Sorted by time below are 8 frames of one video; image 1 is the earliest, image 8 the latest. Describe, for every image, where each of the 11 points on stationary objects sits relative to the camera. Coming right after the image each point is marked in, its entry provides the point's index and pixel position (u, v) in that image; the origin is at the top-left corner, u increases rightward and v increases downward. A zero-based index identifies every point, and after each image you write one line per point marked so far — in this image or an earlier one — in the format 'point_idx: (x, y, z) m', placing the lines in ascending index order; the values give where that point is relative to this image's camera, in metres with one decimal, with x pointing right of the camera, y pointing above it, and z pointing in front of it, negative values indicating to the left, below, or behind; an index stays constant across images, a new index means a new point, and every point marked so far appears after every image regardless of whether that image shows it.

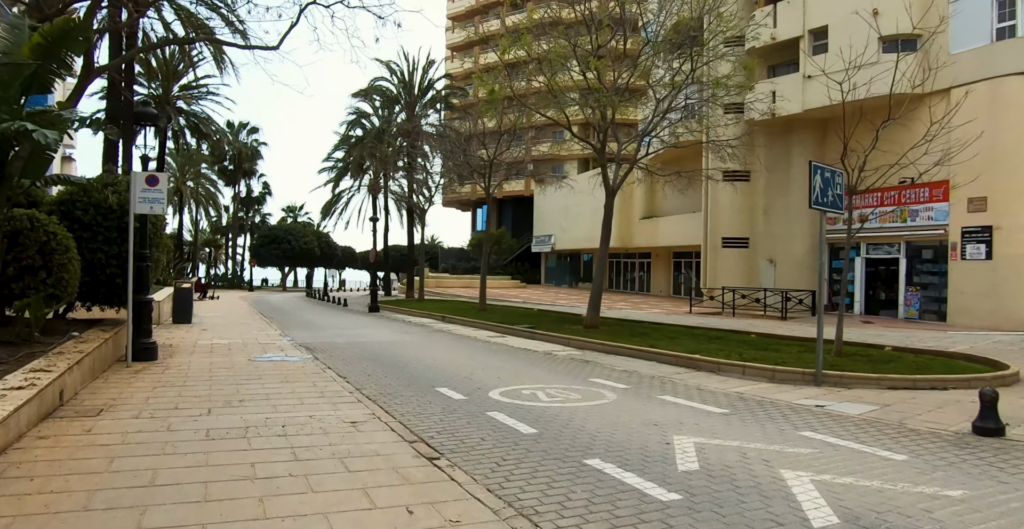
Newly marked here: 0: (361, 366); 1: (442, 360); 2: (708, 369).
0: (-2.9, -1.9, +10.7) m
1: (-1.5, -2.0, +12.0) m
2: (+4.6, -2.4, +13.6) m
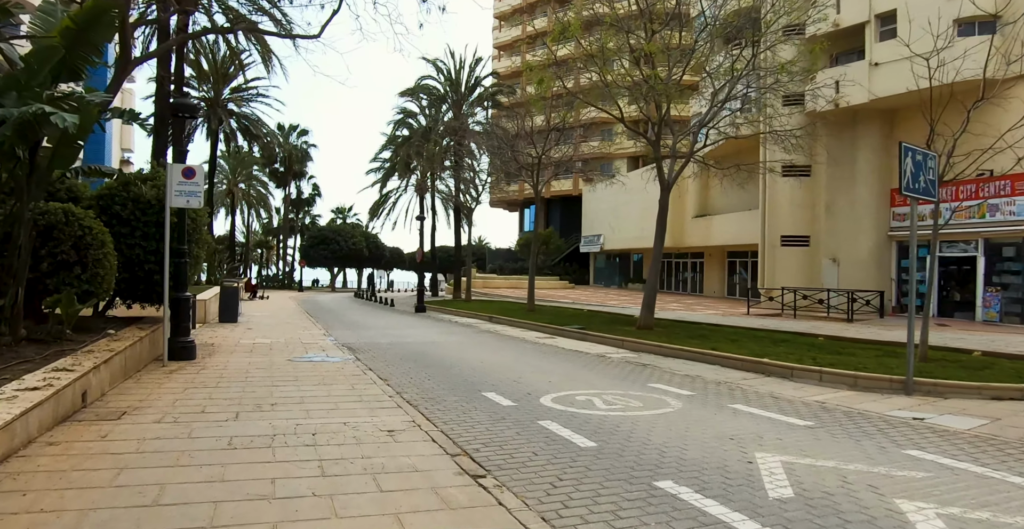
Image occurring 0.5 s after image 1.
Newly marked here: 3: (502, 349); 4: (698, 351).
0: (-2.0, -1.8, +10.1) m
1: (-0.5, -1.9, +11.2) m
2: (+5.7, -2.3, +12.4) m
3: (-0.3, -1.9, +13.6) m
4: (+4.6, -2.1, +14.4) m
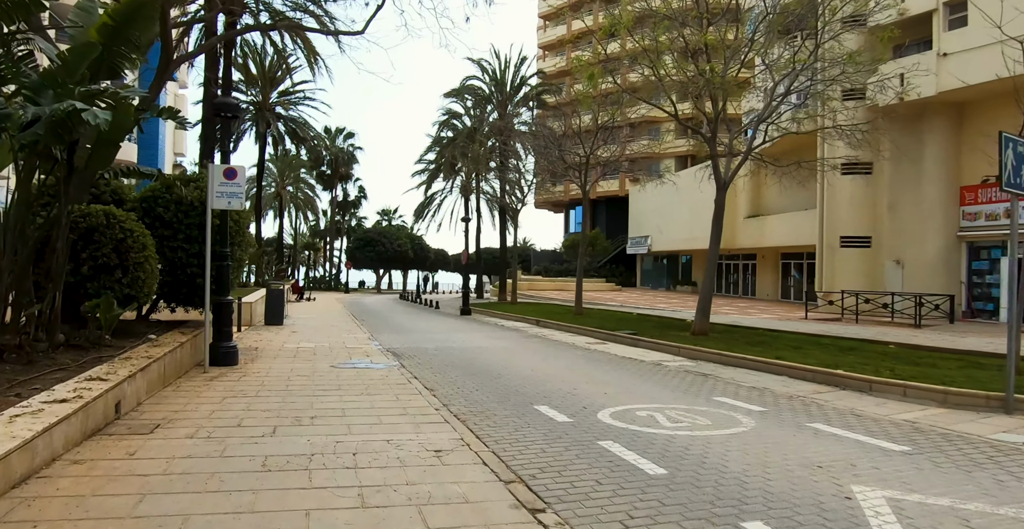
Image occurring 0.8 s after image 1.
0: (-1.1, -1.8, +9.6) m
1: (+0.4, -1.9, +10.6) m
2: (+6.7, -2.4, +11.3) m
3: (+0.8, -1.9, +12.9) m
4: (+5.7, -2.2, +13.4) m
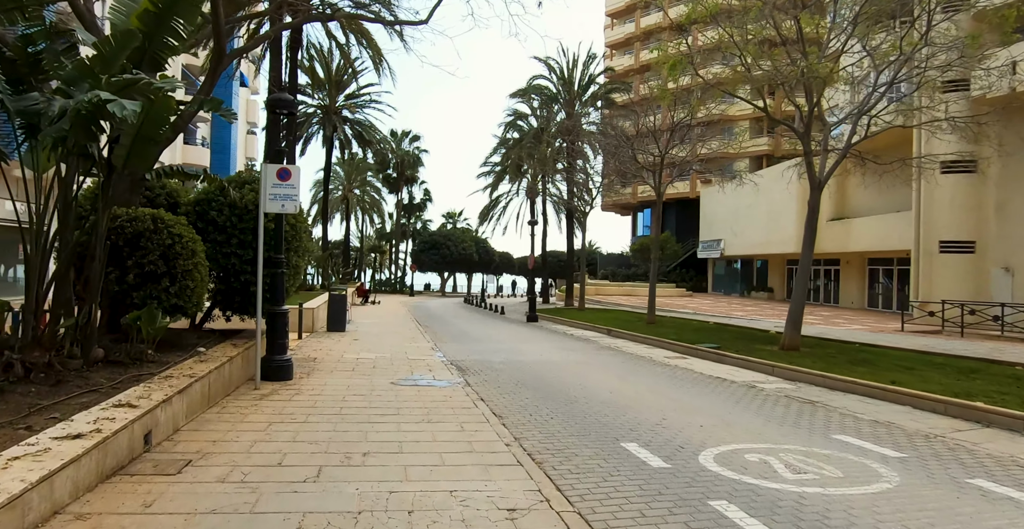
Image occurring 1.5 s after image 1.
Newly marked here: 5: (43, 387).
0: (0.0, -2.0, +8.5) m
1: (+1.7, -2.1, +9.4) m
2: (+7.9, -2.6, +9.4) m
3: (+2.3, -2.1, +11.6) m
4: (+7.2, -2.4, +11.6) m
5: (-4.3, -1.1, +5.3) m
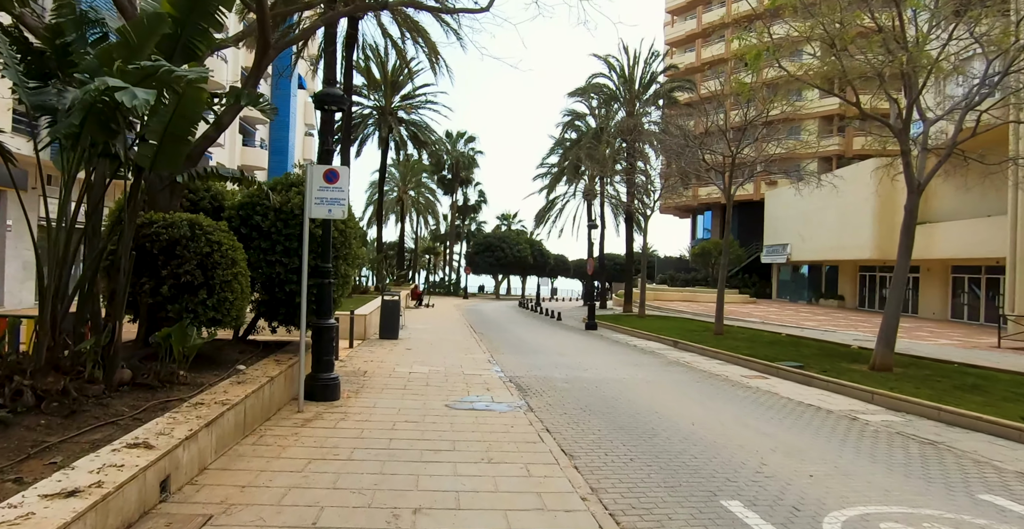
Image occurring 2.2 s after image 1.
0: (+0.9, -2.2, +7.5) m
1: (+2.6, -2.3, +8.2) m
2: (+8.9, -2.9, +7.6) m
3: (+3.4, -2.3, +10.4) m
4: (+8.4, -2.7, +9.9) m
5: (-3.7, -1.2, +4.6) m
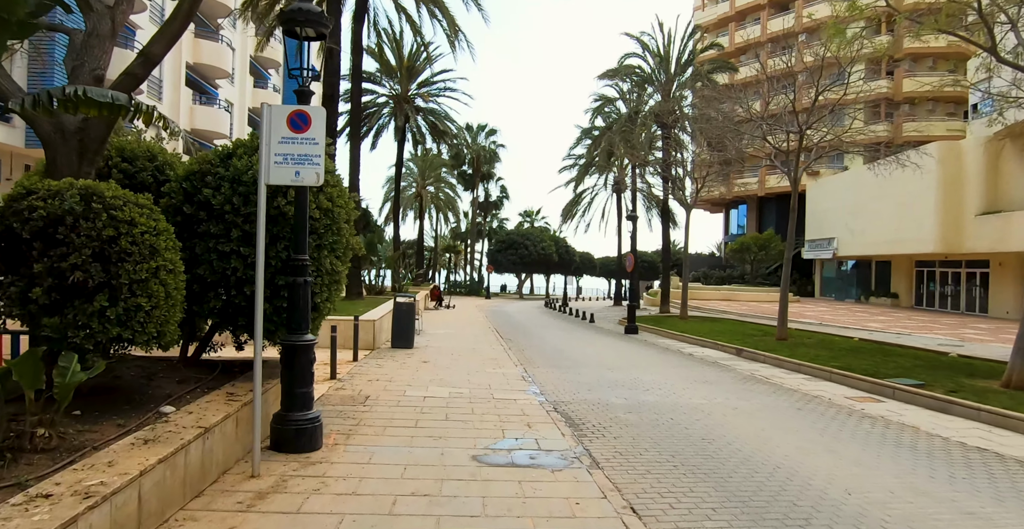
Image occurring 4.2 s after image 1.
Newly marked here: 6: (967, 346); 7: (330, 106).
0: (+1.5, -2.0, +4.9) m
1: (+3.2, -2.1, +5.5) m
2: (+9.4, -2.7, +4.7) m
3: (+4.1, -2.2, +7.6) m
4: (+9.0, -2.5, +7.0) m
5: (-3.2, -1.2, +2.2) m
6: (+13.9, -2.5, +17.7) m
7: (-5.7, +5.0, +17.9) m
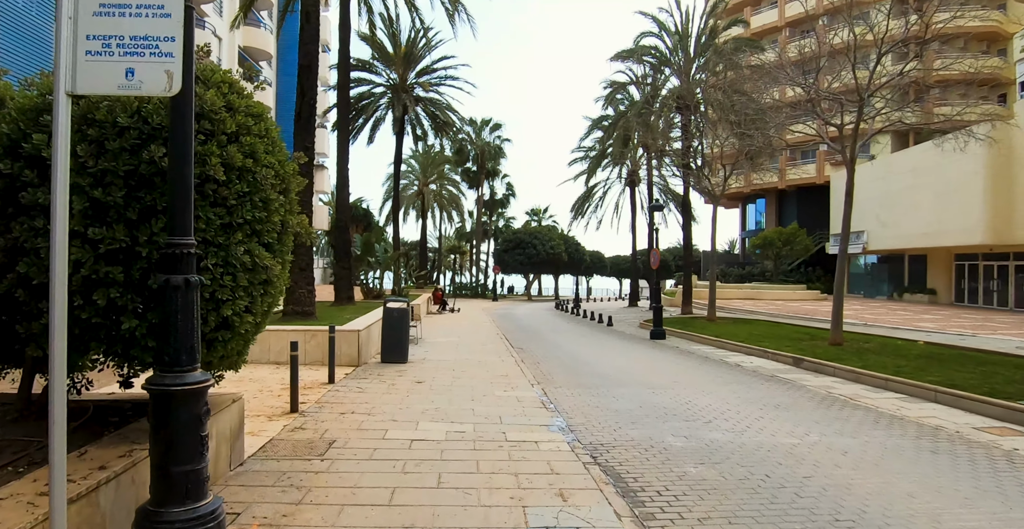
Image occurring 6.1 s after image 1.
0: (+1.6, -1.9, +2.4) m
1: (+3.4, -2.0, +3.0) m
2: (+9.6, -2.5, +2.2) m
3: (+4.3, -2.0, +5.2) m
4: (+9.2, -2.3, +4.5) m
5: (-3.1, -1.1, -0.2) m
6: (+14.2, -2.2, +15.1) m
7: (-5.5, +5.0, +15.5) m
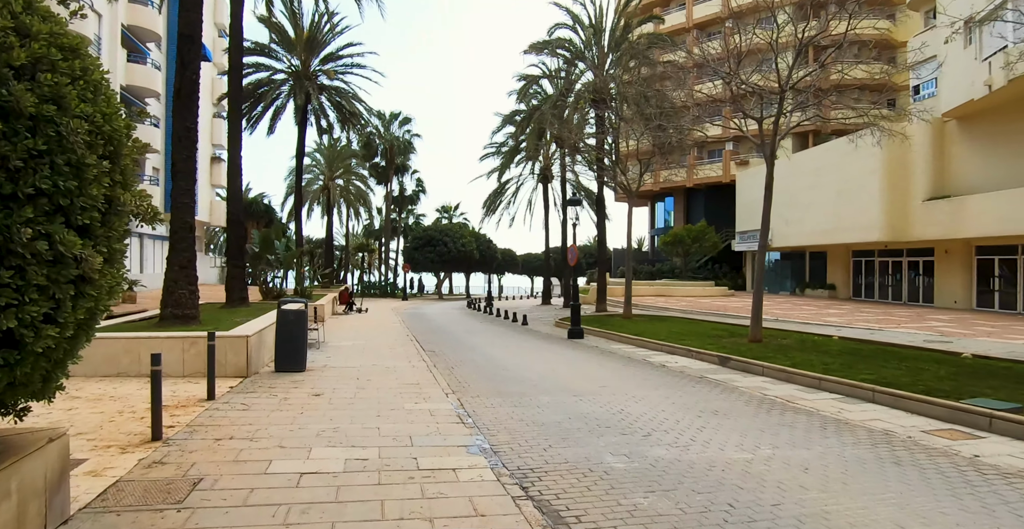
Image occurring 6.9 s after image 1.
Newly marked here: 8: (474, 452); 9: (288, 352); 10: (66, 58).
0: (+1.4, -1.9, +1.5) m
1: (+3.1, -1.9, +2.3) m
2: (+9.3, -2.4, +2.4) m
3: (+3.7, -1.9, +4.6) m
4: (+8.6, -2.2, +4.6) m
5: (-2.9, -1.0, -1.8) m
6: (+12.0, -2.1, +15.8) m
7: (-7.5, +5.1, +13.4) m
8: (-0.4, -1.9, +6.0) m
9: (-4.1, -1.6, +10.8) m
10: (-3.0, +1.4, +3.8) m
